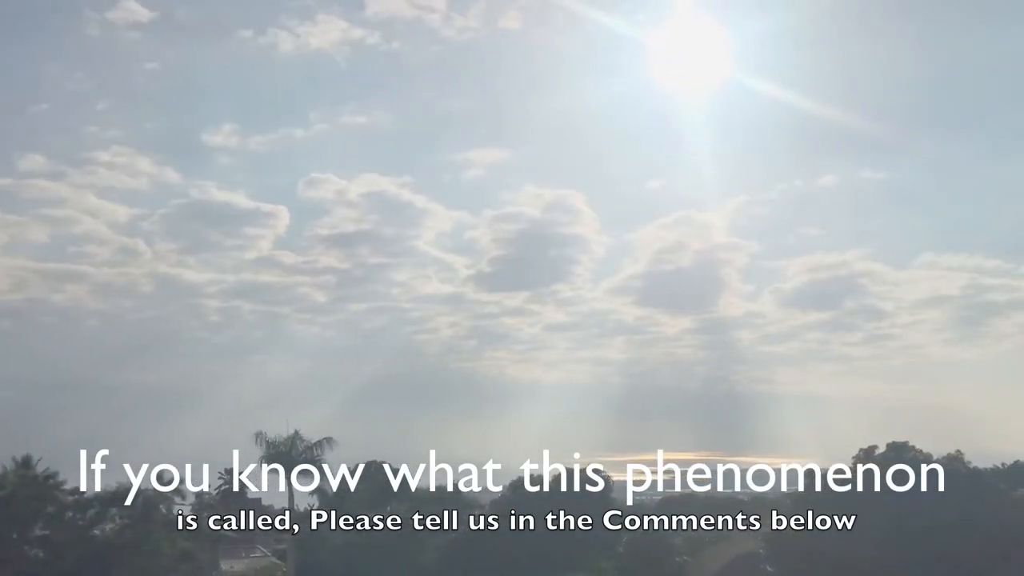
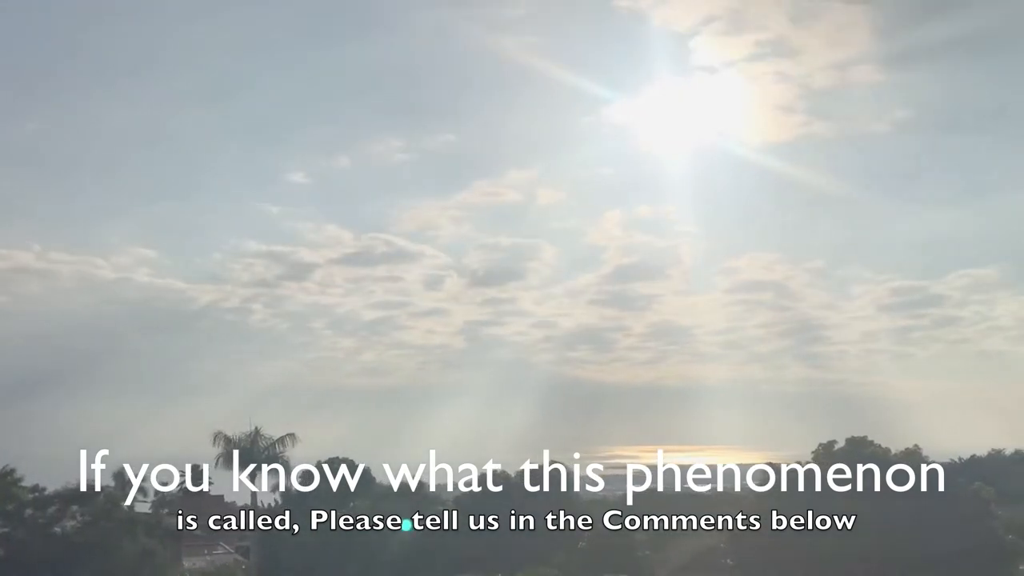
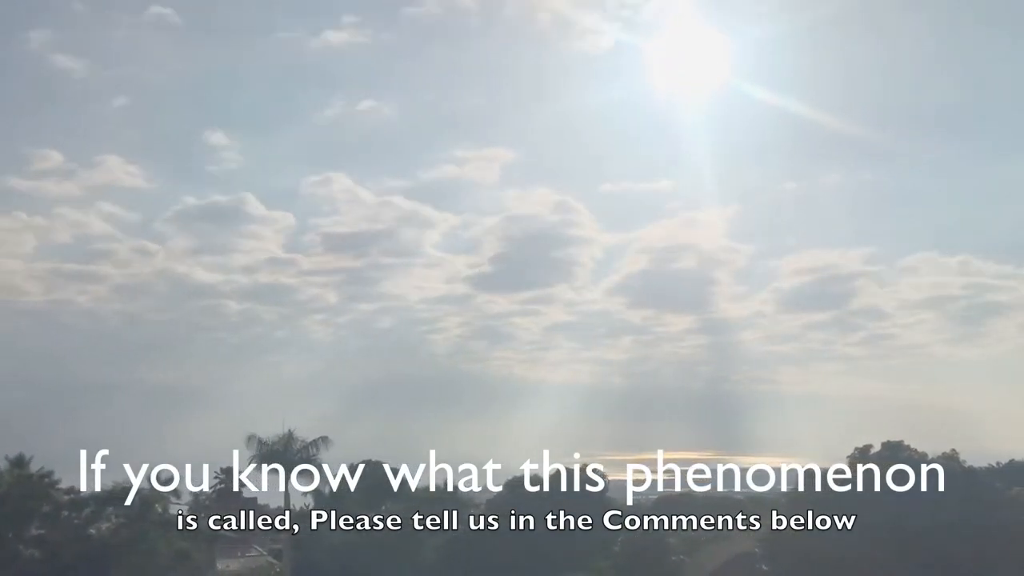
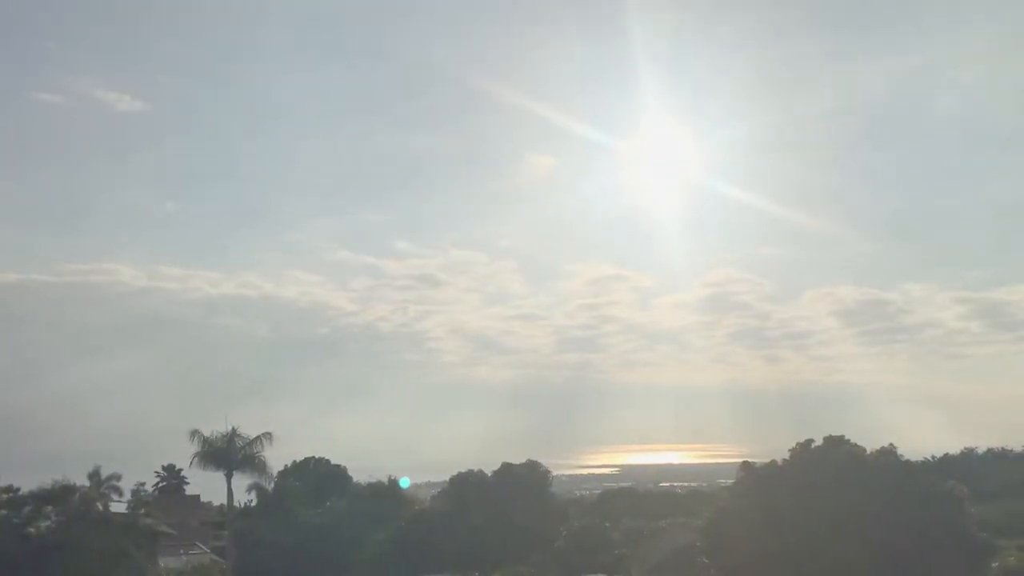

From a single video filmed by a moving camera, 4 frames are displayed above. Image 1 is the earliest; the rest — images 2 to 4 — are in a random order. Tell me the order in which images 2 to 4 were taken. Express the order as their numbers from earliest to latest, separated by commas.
3, 2, 4
